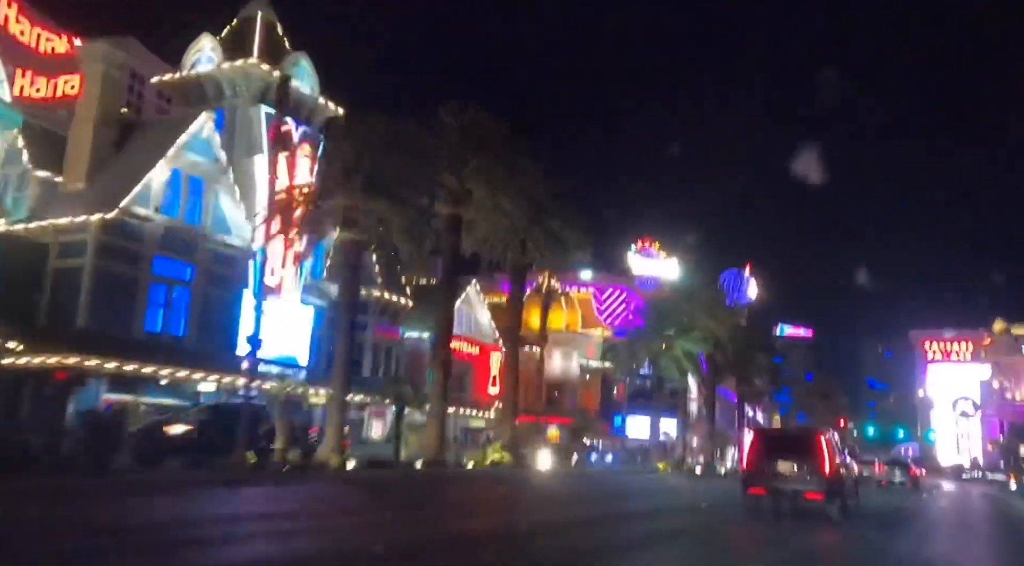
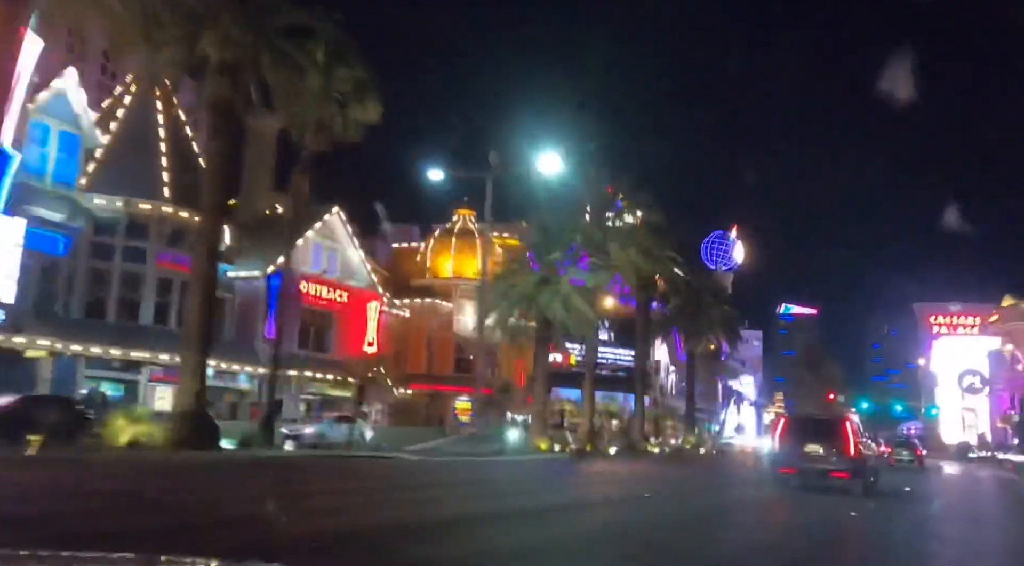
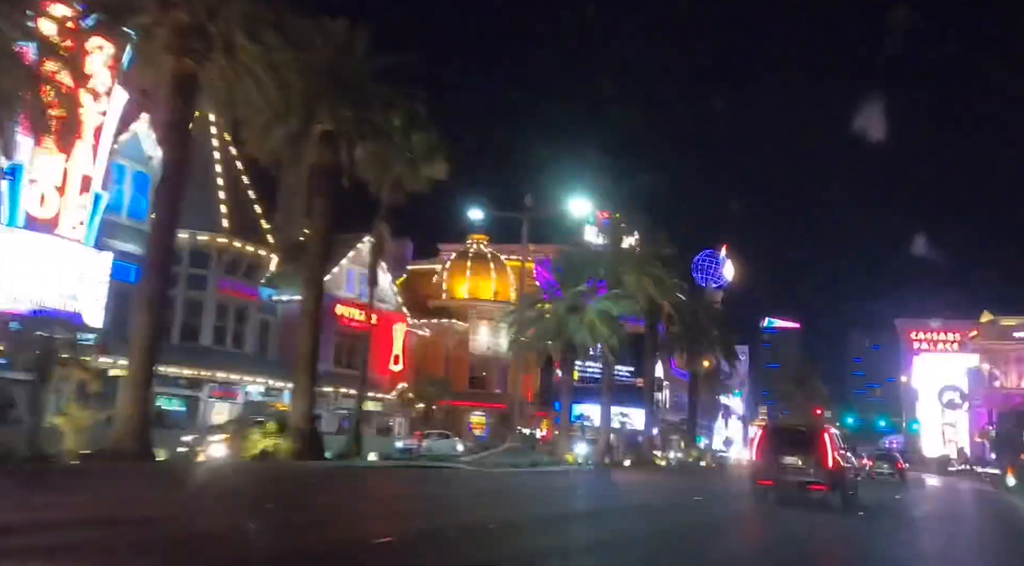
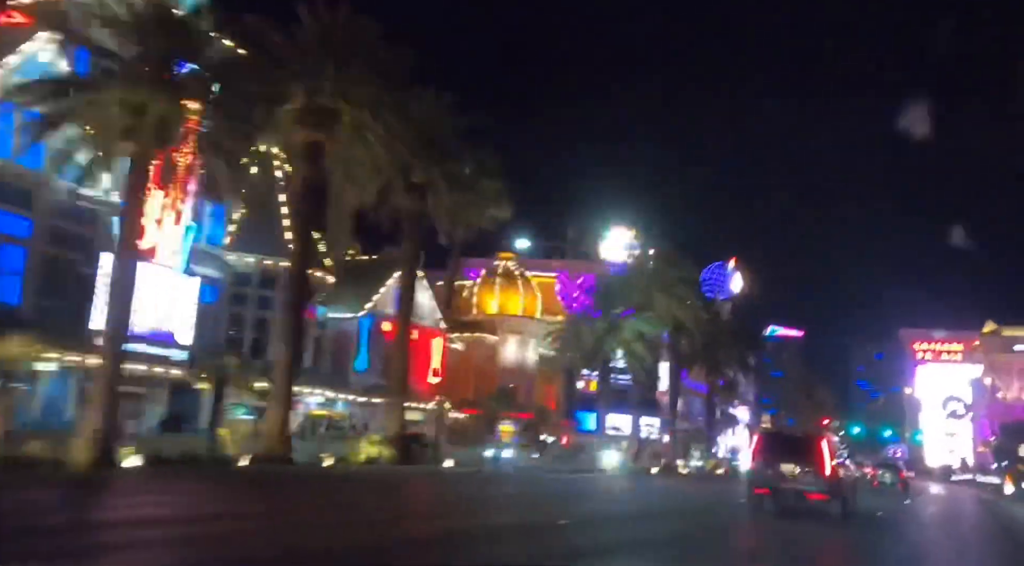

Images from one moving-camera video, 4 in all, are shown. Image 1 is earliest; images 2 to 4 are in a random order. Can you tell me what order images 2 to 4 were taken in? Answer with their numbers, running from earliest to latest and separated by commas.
4, 3, 2
